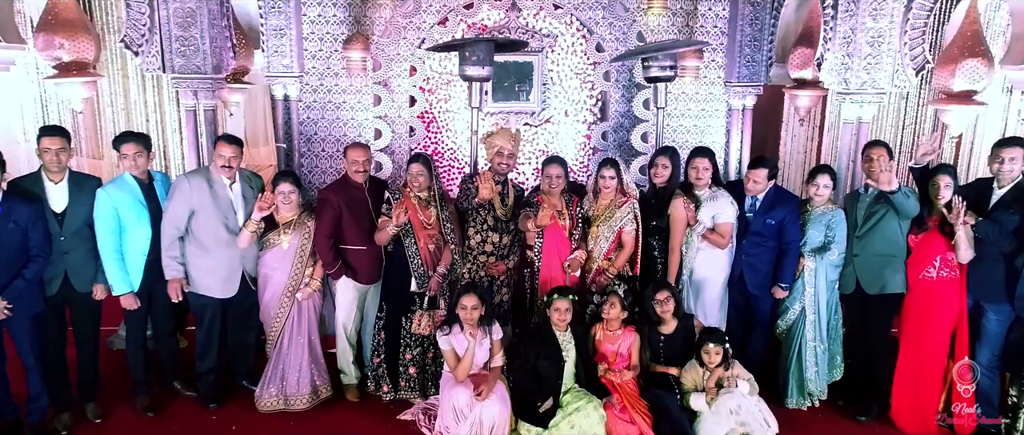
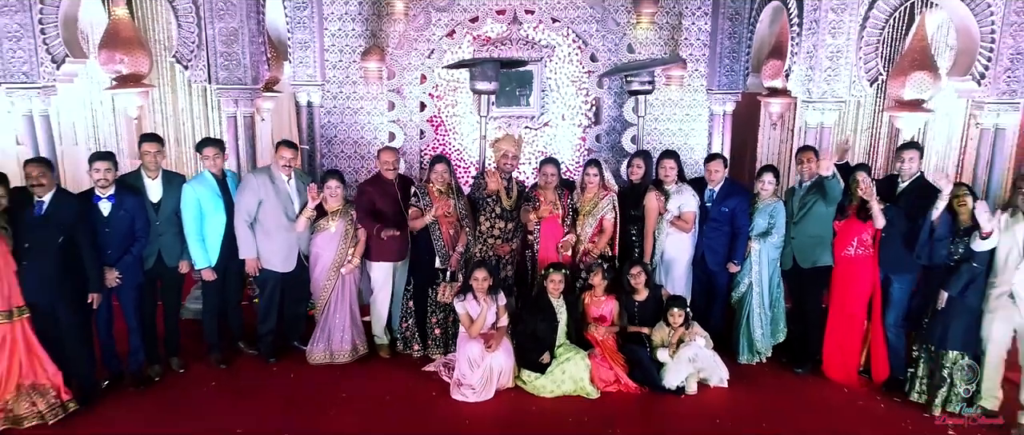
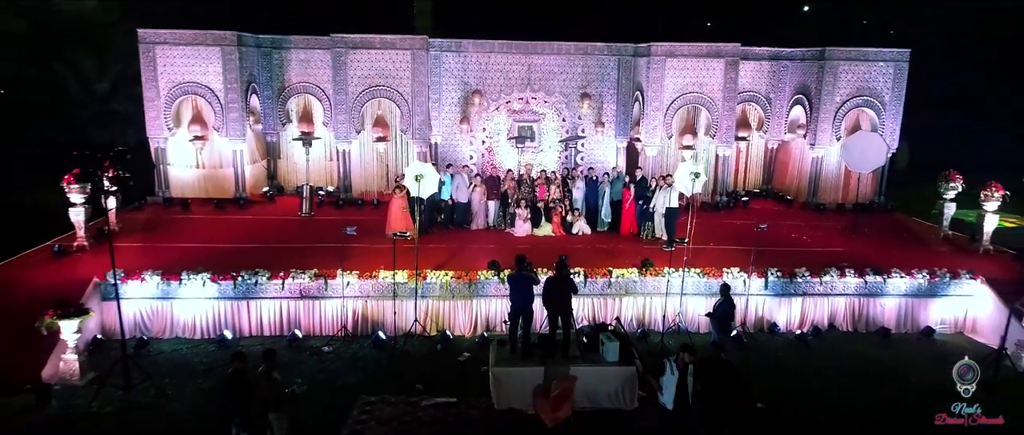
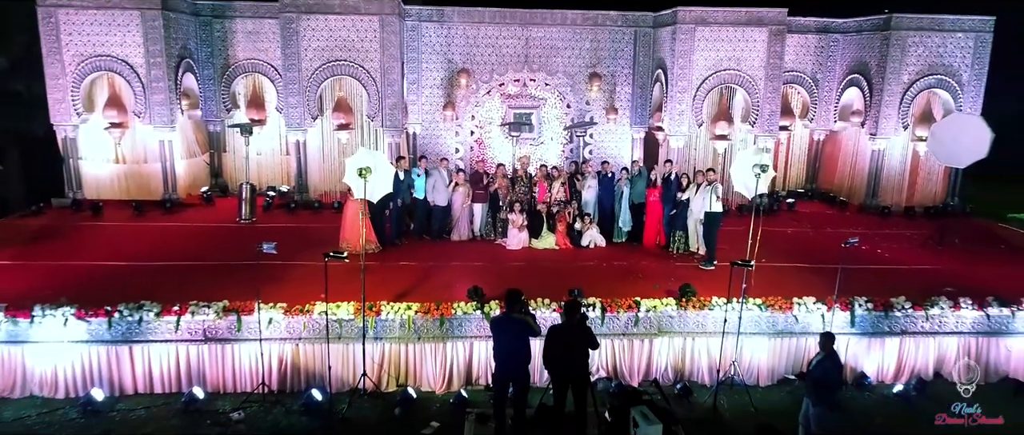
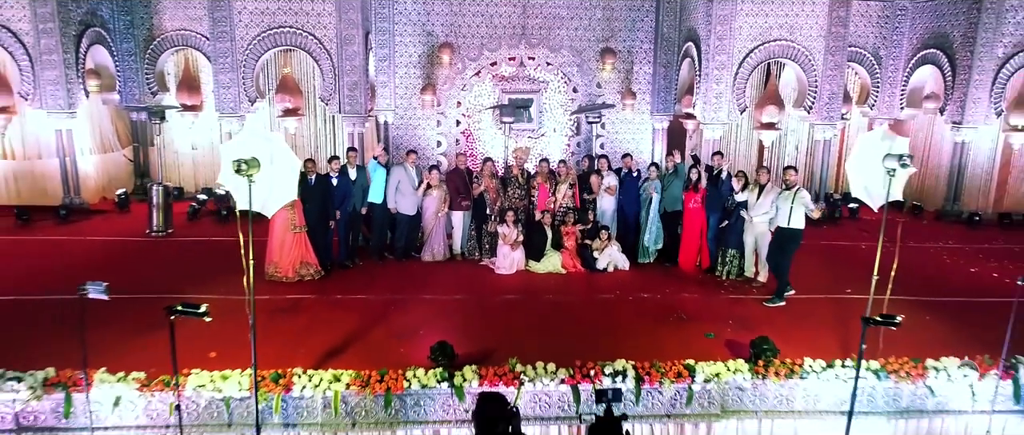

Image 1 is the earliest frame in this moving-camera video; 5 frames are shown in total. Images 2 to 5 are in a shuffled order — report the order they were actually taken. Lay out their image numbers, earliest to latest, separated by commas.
2, 5, 4, 3
